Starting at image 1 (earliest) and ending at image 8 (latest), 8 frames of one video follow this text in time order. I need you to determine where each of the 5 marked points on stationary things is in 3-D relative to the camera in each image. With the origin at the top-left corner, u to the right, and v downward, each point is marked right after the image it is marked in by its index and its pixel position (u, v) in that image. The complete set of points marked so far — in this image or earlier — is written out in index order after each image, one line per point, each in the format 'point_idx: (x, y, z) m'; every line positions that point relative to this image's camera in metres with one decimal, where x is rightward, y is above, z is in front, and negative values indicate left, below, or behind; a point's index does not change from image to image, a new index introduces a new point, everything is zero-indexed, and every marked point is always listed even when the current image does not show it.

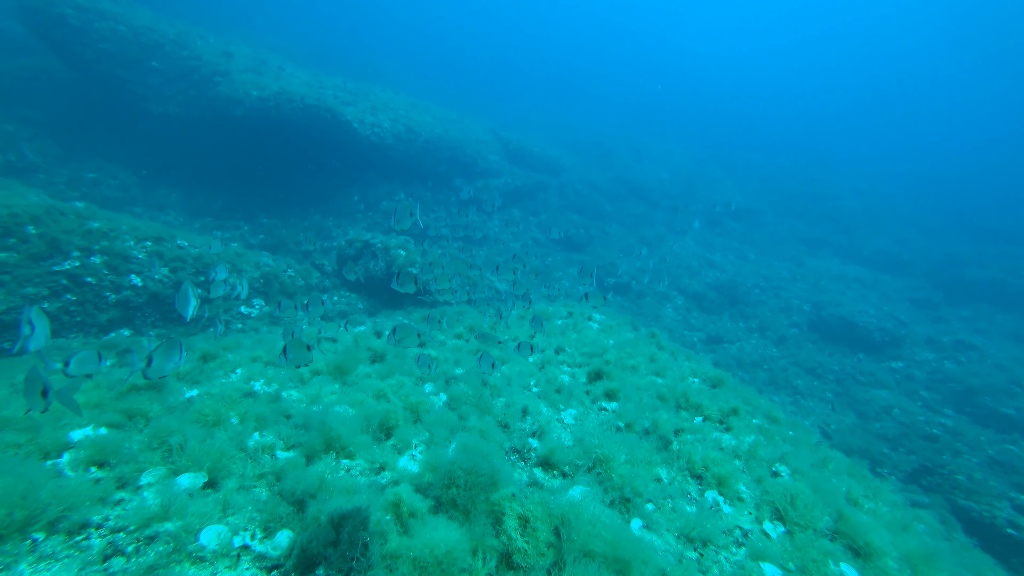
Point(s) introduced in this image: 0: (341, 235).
0: (-6.9, +2.1, +17.6) m
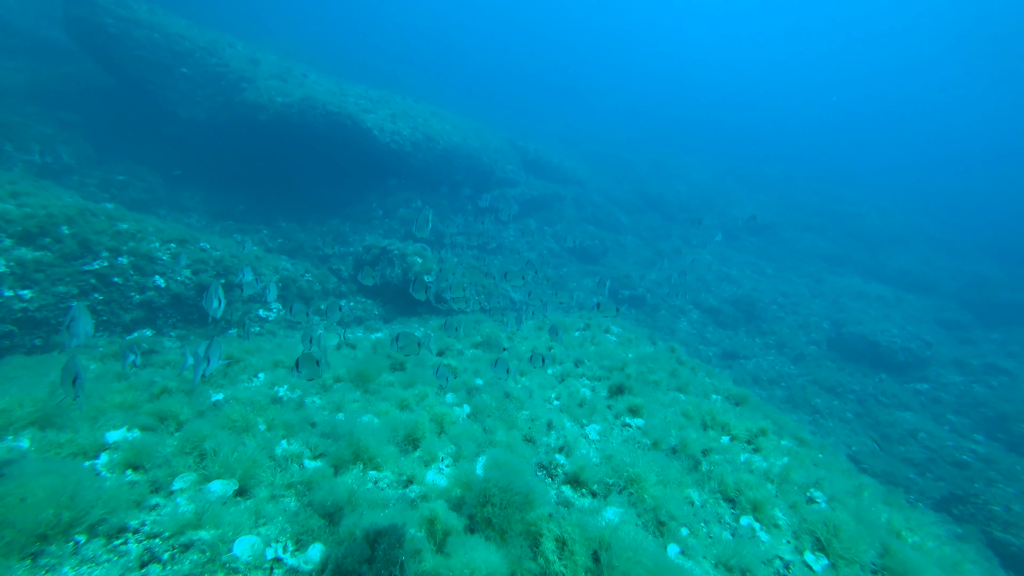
0: (-6.3, +1.9, +17.8) m
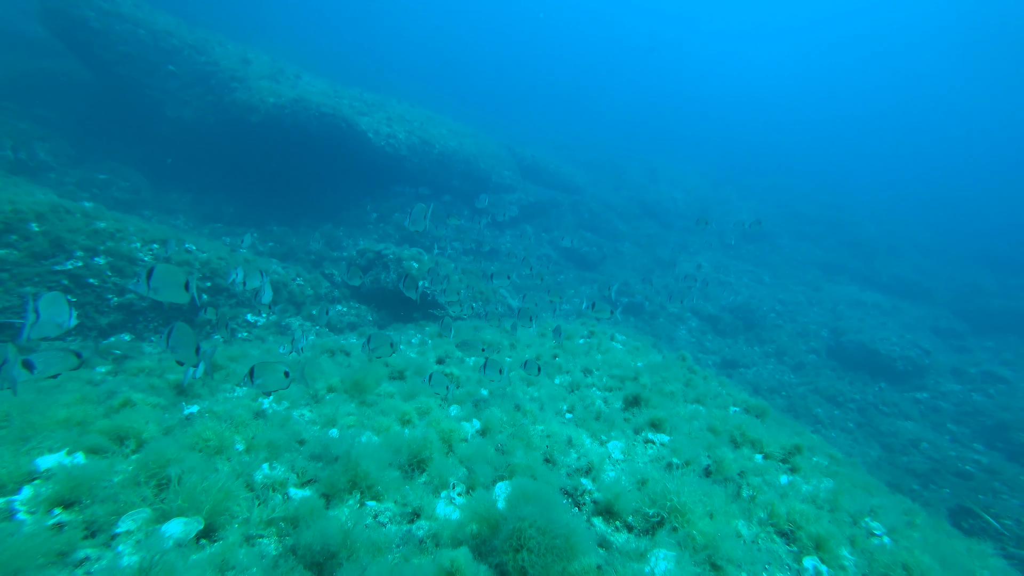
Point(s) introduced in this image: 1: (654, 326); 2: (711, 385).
0: (-6.4, +1.7, +17.3) m
1: (+5.9, -1.6, +18.7) m
2: (+3.4, -1.7, +7.3) m
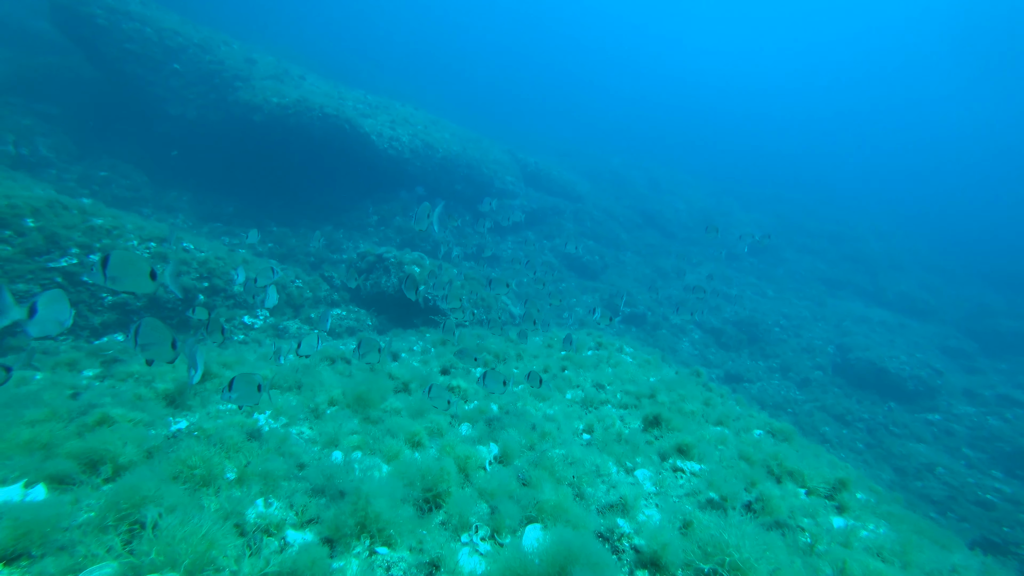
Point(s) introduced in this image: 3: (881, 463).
0: (-6.2, +1.5, +17.0) m
1: (+6.0, -2.0, +18.4) m
2: (+3.5, -1.9, +7.0) m
3: (+10.9, -5.2, +13.0) m
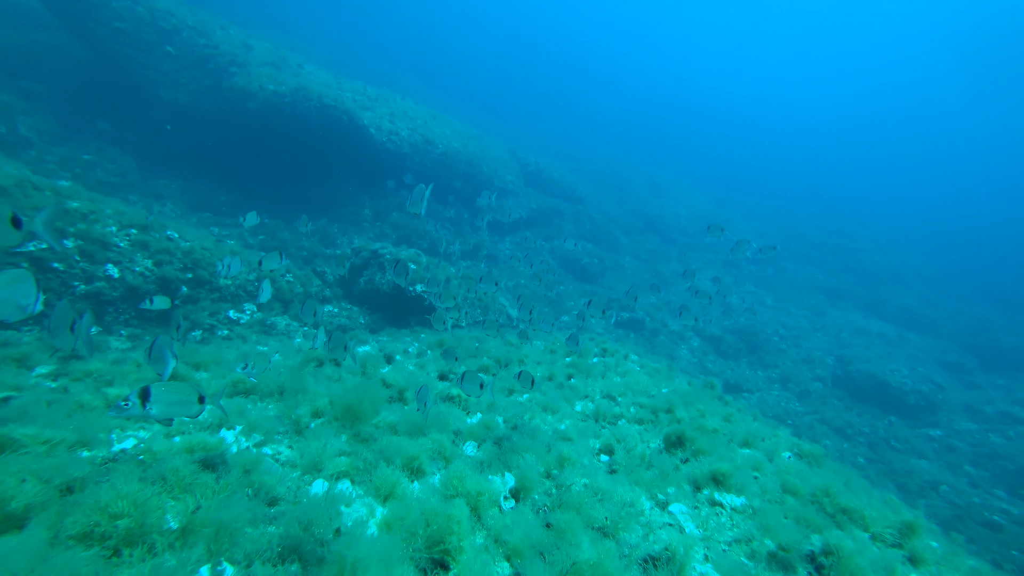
0: (-6.2, +1.7, +16.4) m
1: (+5.9, -2.3, +17.9) m
2: (+3.6, -2.0, +6.5) m
3: (+10.8, -5.5, +12.6) m
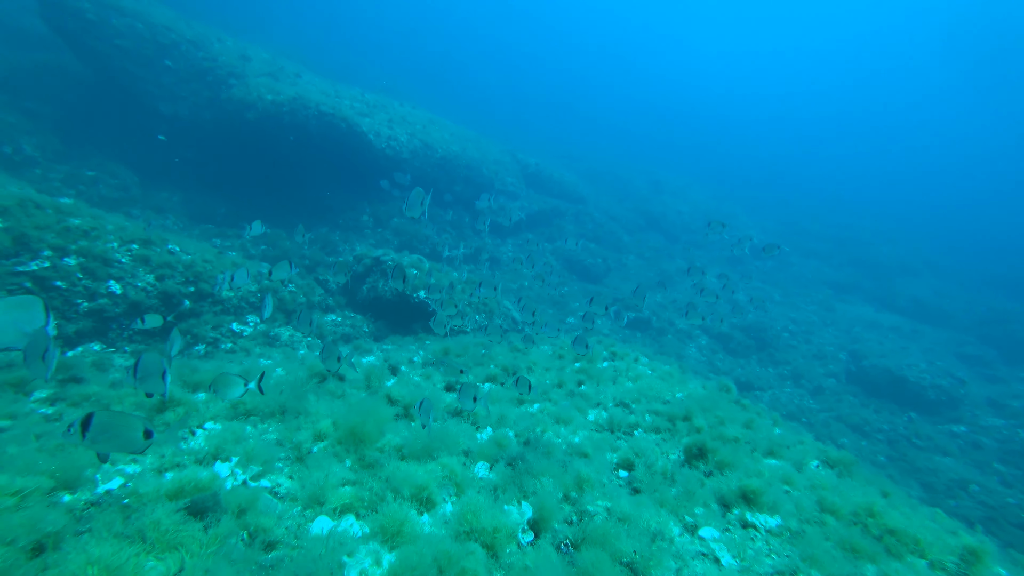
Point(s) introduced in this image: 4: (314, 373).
0: (-6.0, +1.4, +16.3) m
1: (+6.1, -2.2, +17.7) m
2: (+3.7, -2.0, +6.3) m
3: (+11.1, -5.3, +12.3) m
4: (-2.9, -1.2, +6.4) m
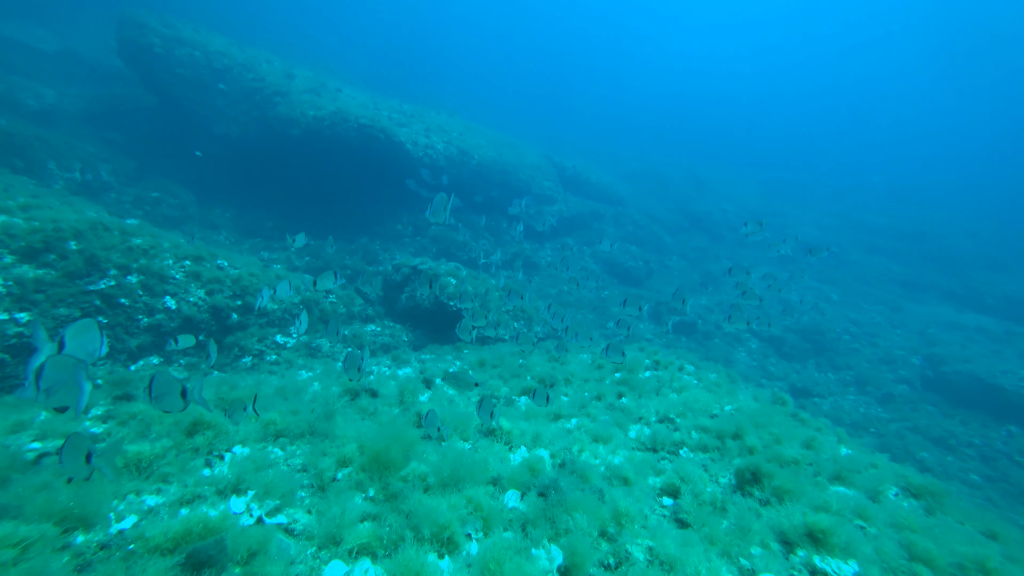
0: (-4.7, +1.0, +16.5) m
1: (+7.6, -2.3, +16.8) m
2: (+4.2, -2.1, +5.7) m
3: (+12.2, -5.2, +11.0) m
4: (-2.4, -1.4, +6.4) m
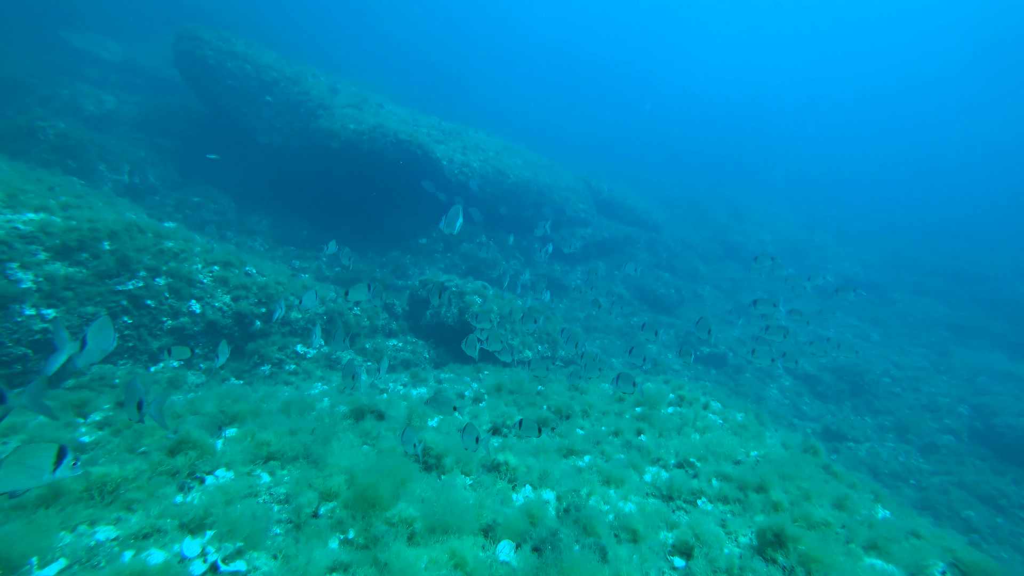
0: (-3.8, +0.5, +16.6) m
1: (+8.4, -3.5, +15.9) m
2: (+4.3, -2.6, +5.1) m
3: (+12.4, -6.4, +9.7) m
4: (-2.2, -1.7, +6.2) m
